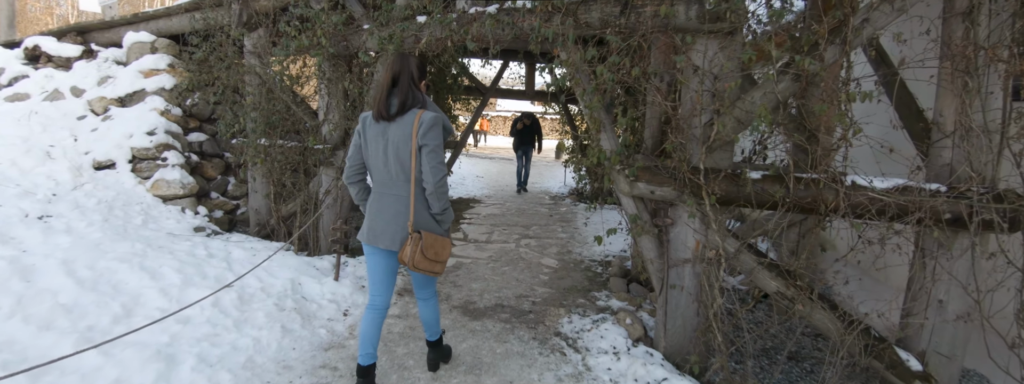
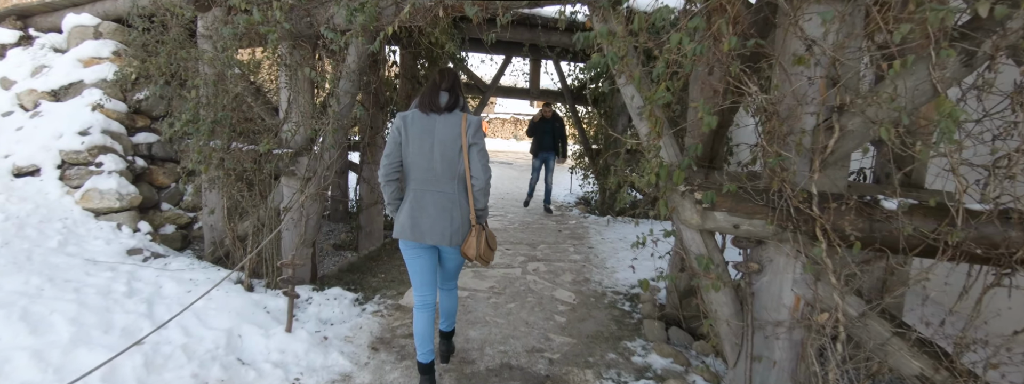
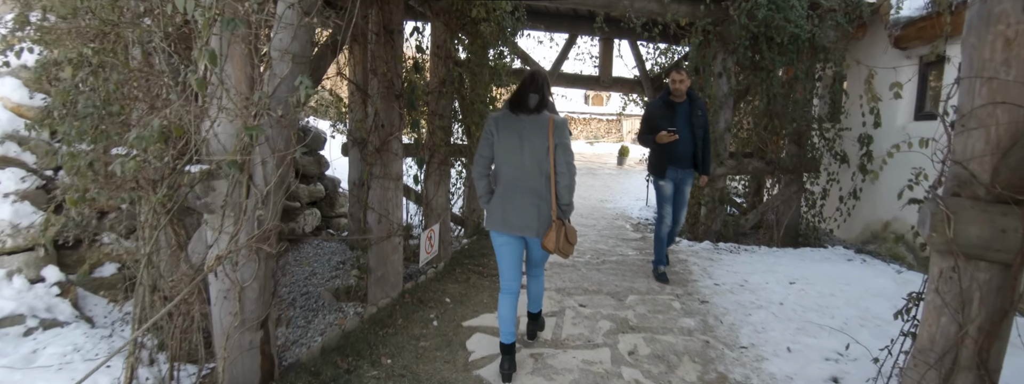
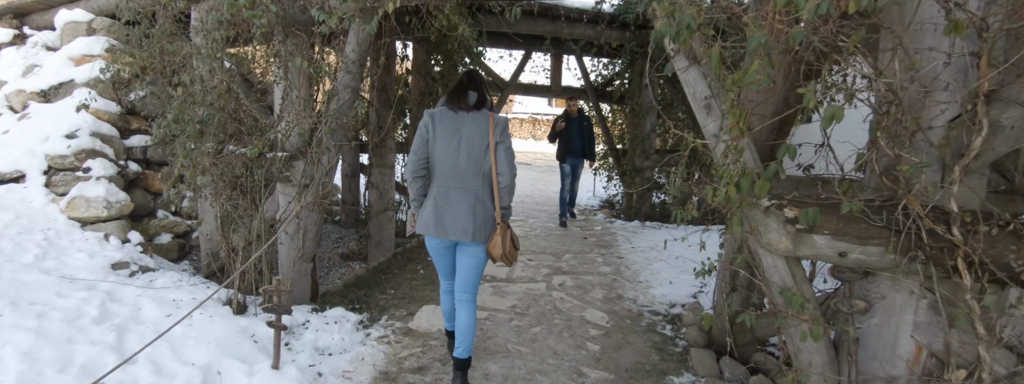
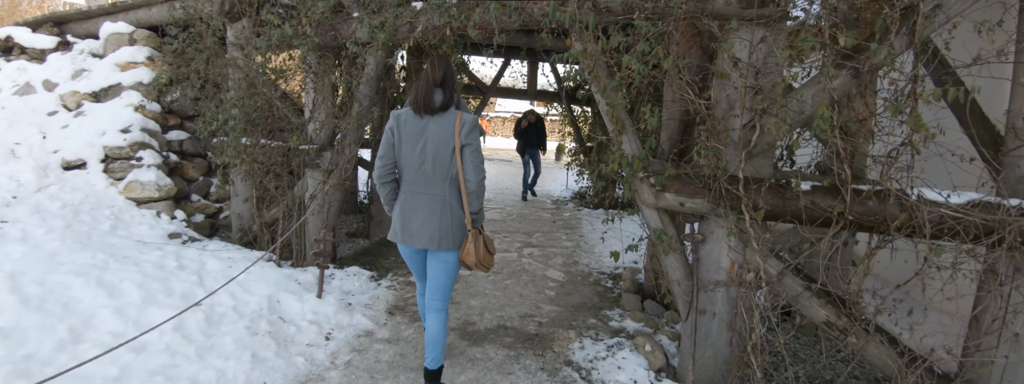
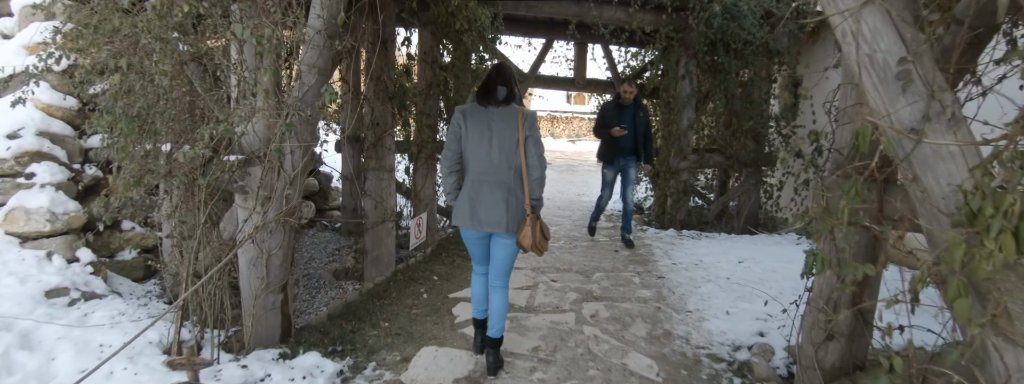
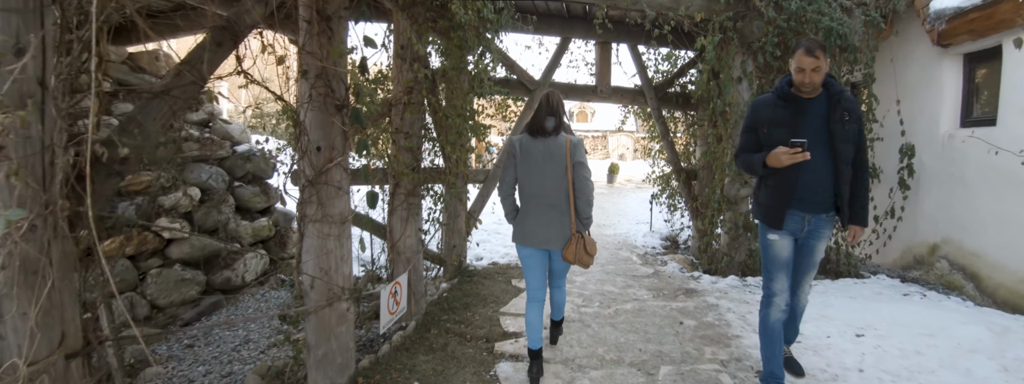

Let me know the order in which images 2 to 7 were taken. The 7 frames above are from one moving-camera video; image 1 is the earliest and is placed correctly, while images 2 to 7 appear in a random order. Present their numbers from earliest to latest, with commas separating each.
5, 2, 4, 6, 3, 7
